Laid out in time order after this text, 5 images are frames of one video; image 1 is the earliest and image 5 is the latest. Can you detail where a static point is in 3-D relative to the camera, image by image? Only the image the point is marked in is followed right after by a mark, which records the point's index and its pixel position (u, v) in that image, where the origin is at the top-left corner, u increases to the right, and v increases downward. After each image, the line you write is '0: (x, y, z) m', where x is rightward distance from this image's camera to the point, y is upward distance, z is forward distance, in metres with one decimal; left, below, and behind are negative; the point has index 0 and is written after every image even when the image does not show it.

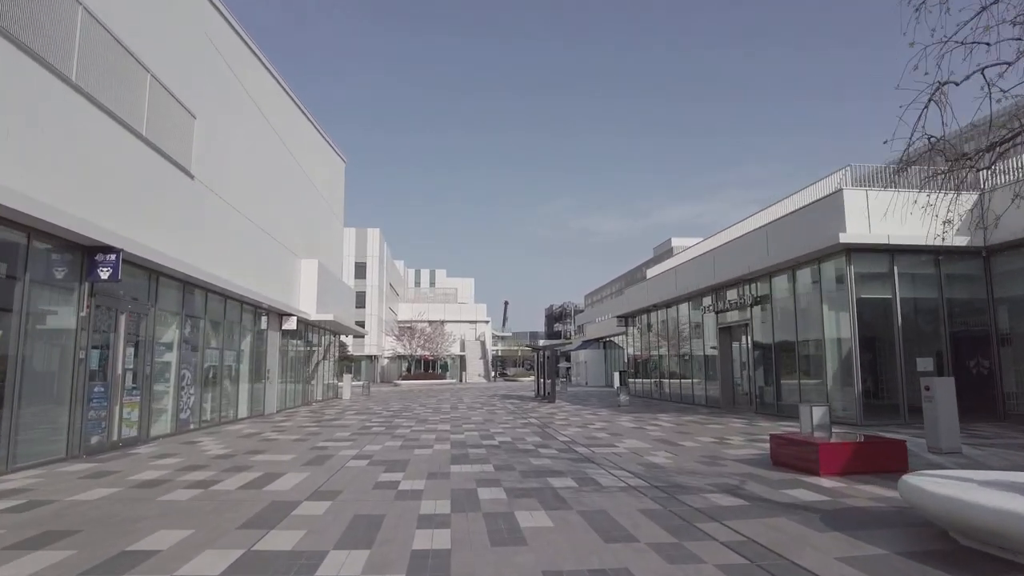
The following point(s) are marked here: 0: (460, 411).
0: (-1.4, -3.6, +19.8) m
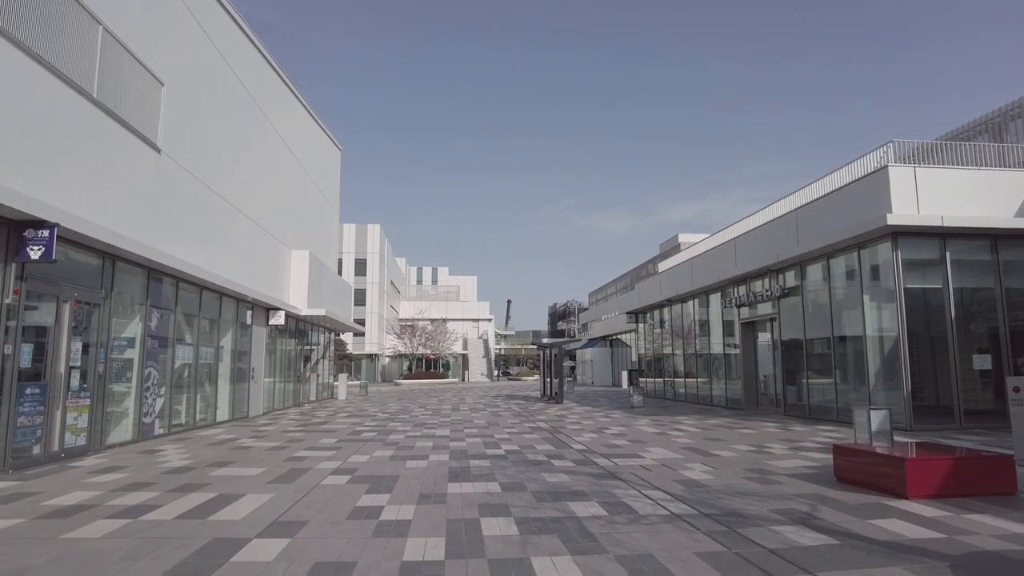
0: (-1.3, -3.3, +18.3) m
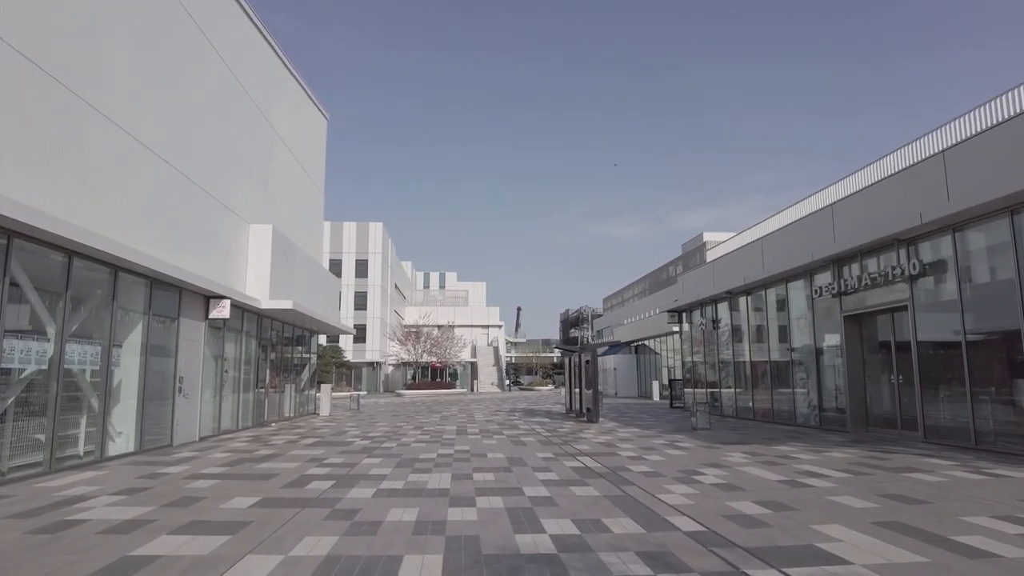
0: (-0.8, -2.9, +13.4) m
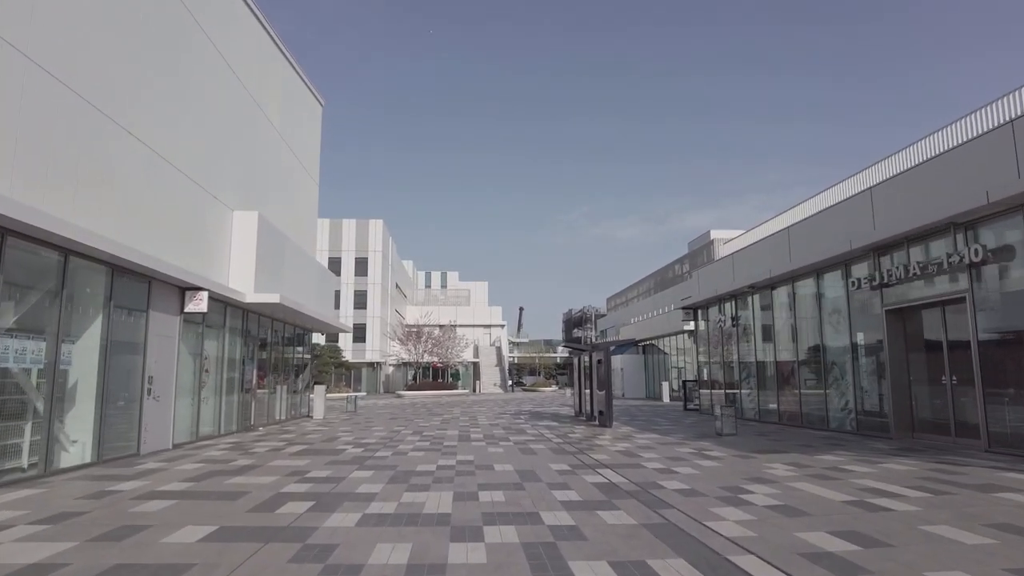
0: (-0.6, -2.8, +12.0) m
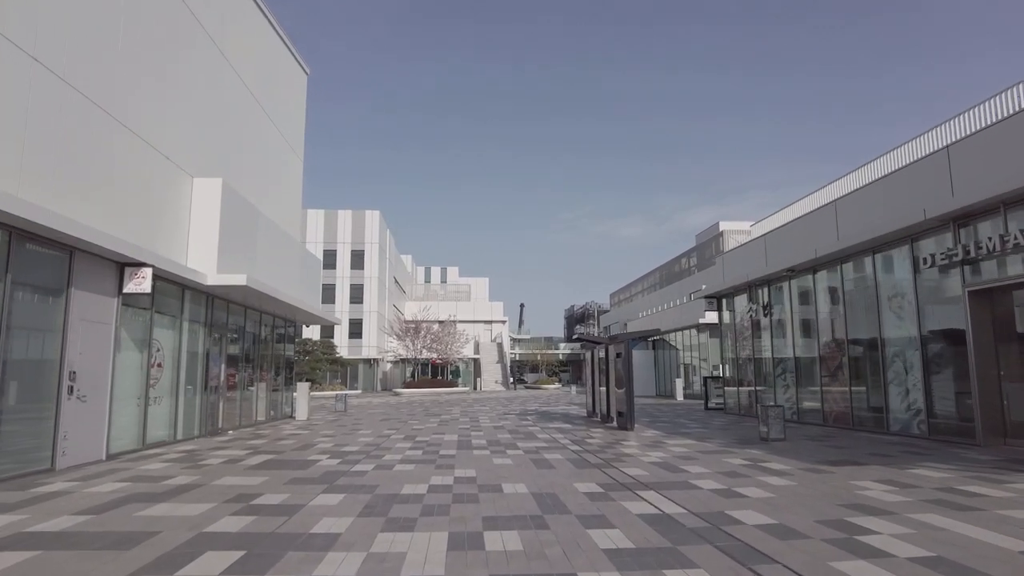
0: (-0.5, -2.4, +9.8) m
